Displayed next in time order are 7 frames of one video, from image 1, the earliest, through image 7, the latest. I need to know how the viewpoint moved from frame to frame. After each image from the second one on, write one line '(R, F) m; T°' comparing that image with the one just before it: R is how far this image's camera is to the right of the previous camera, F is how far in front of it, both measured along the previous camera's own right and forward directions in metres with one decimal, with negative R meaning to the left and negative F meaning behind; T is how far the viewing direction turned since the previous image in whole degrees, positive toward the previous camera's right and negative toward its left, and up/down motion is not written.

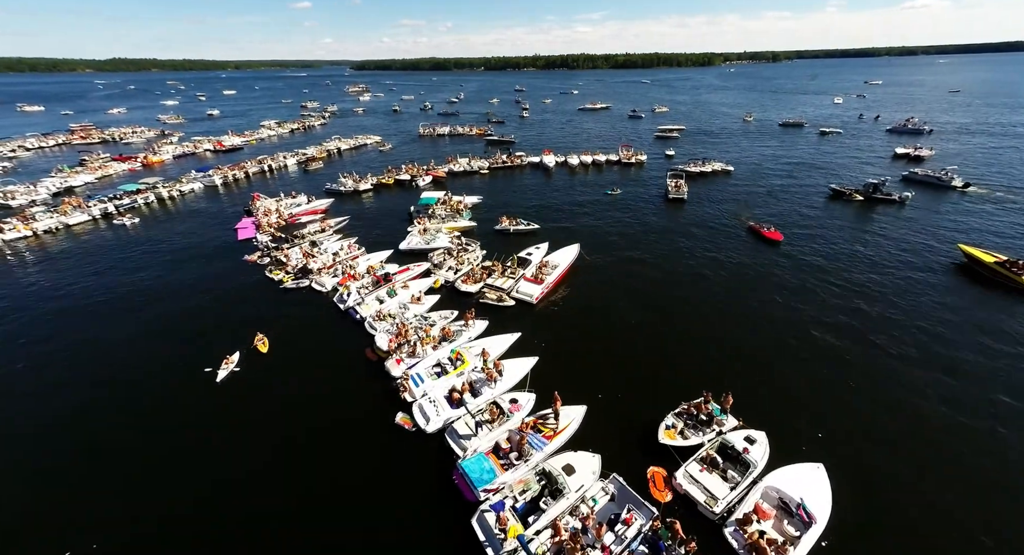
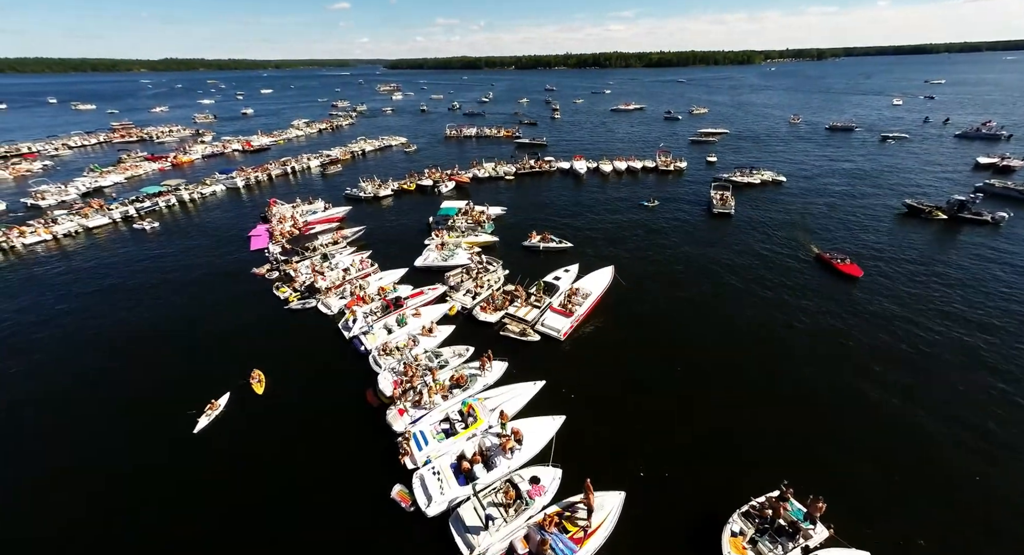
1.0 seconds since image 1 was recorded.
(0.0, +5.3) m; -3°
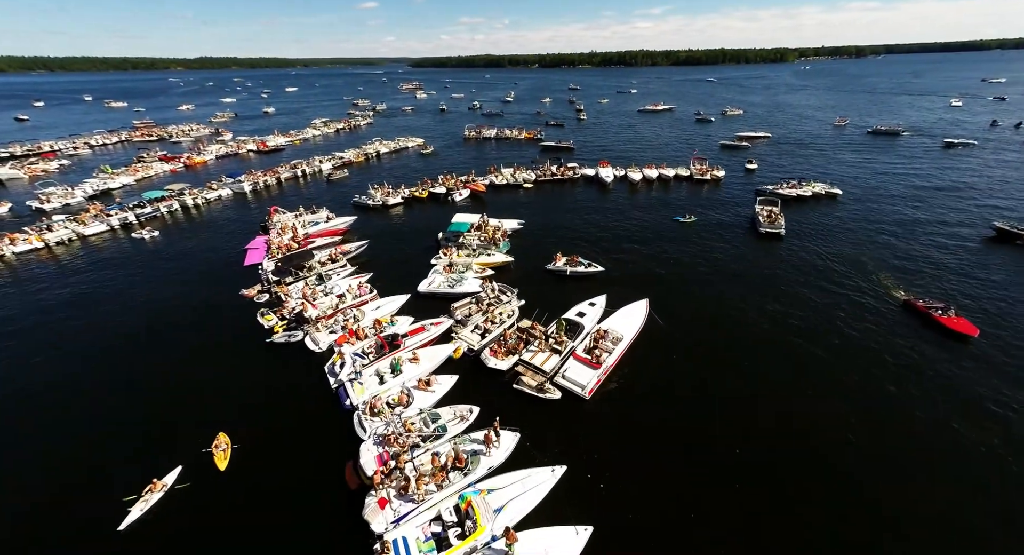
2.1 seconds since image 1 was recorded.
(+0.1, +6.4) m; -2°
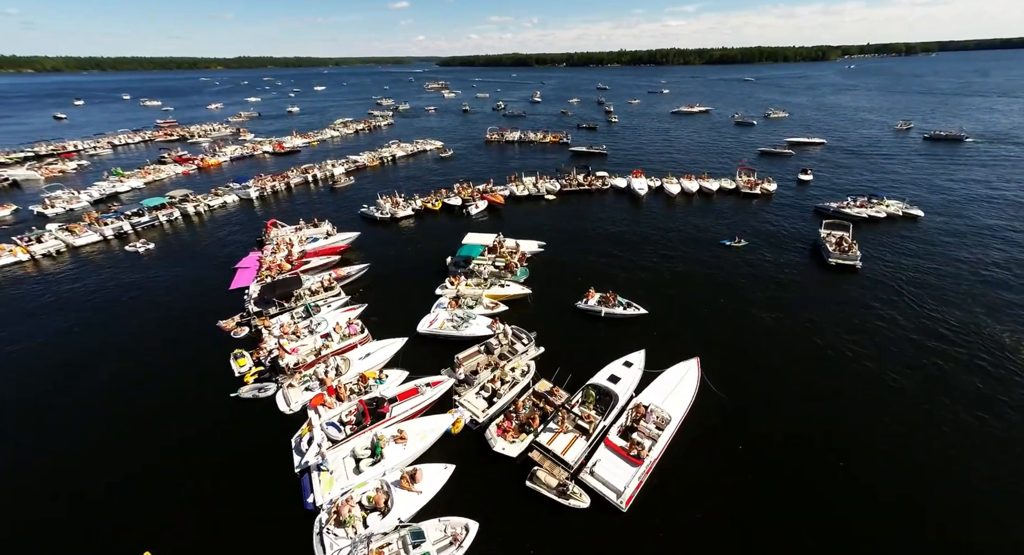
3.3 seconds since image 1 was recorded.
(+0.3, +7.5) m; -3°
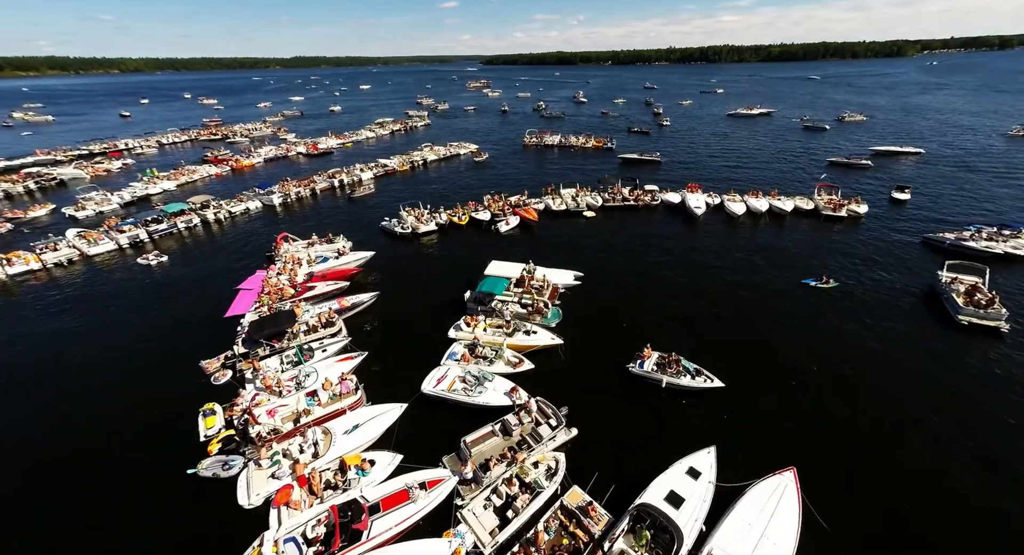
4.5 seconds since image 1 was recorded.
(+0.4, +7.8) m; -5°
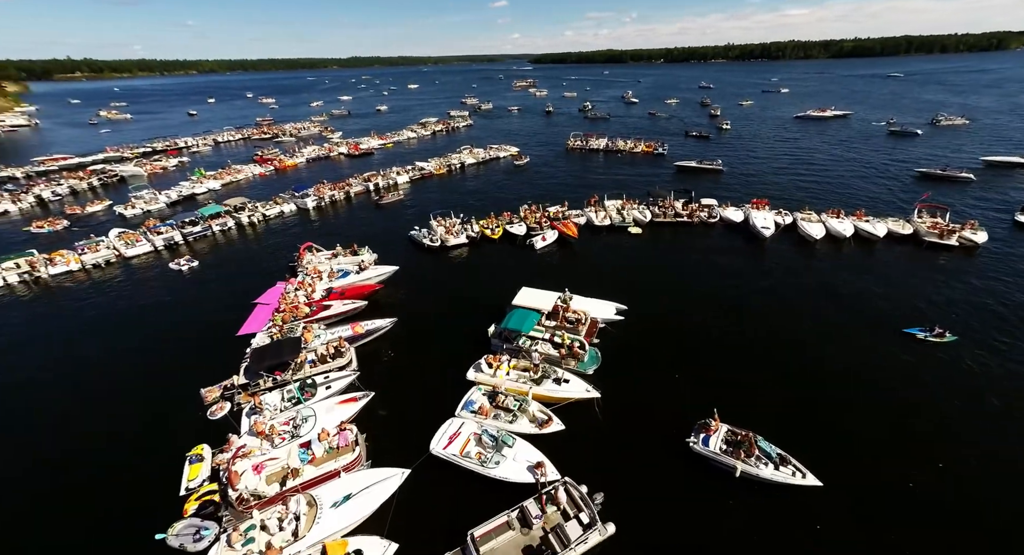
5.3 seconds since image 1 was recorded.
(+0.5, +5.4) m; -5°
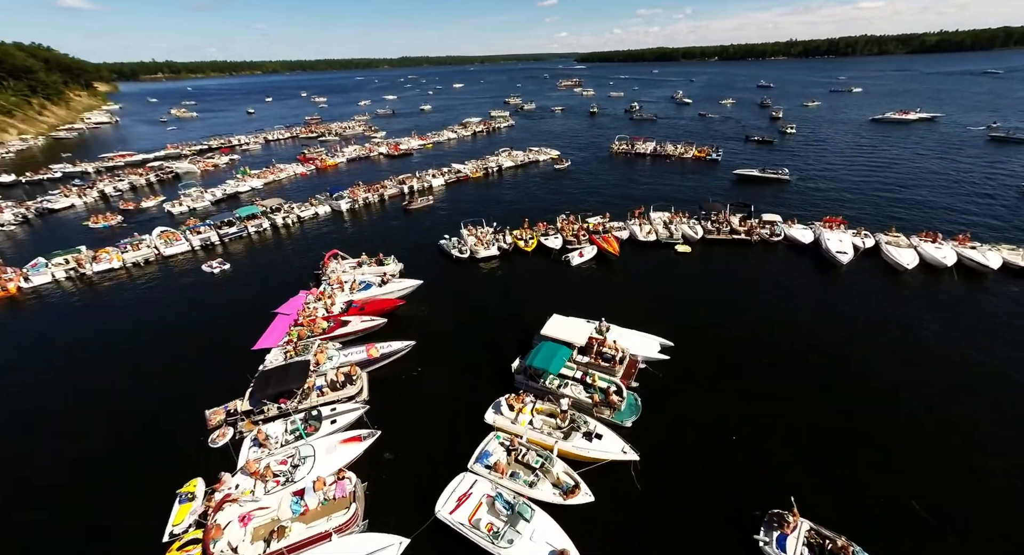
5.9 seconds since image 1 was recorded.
(+0.6, +4.1) m; -5°
